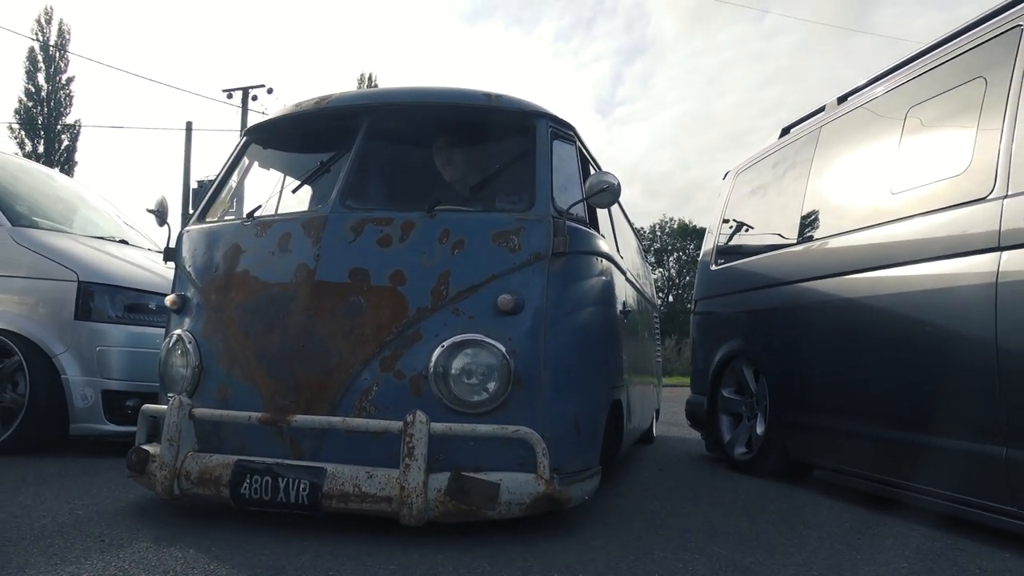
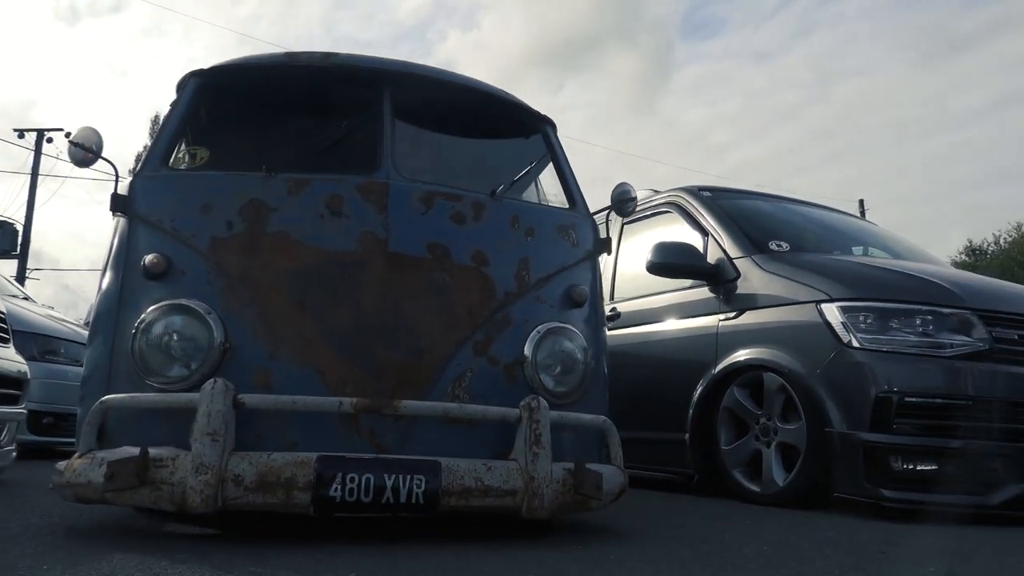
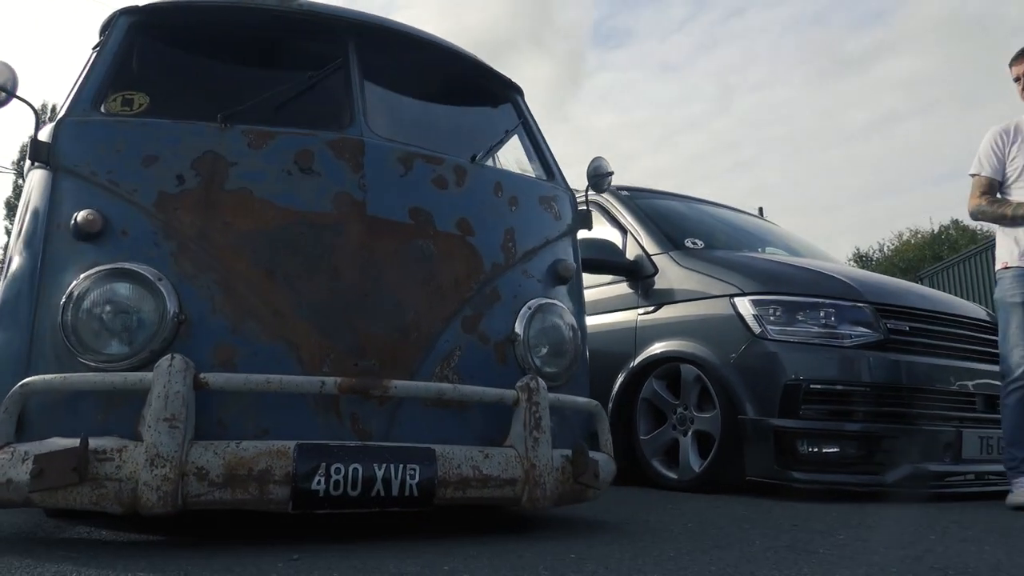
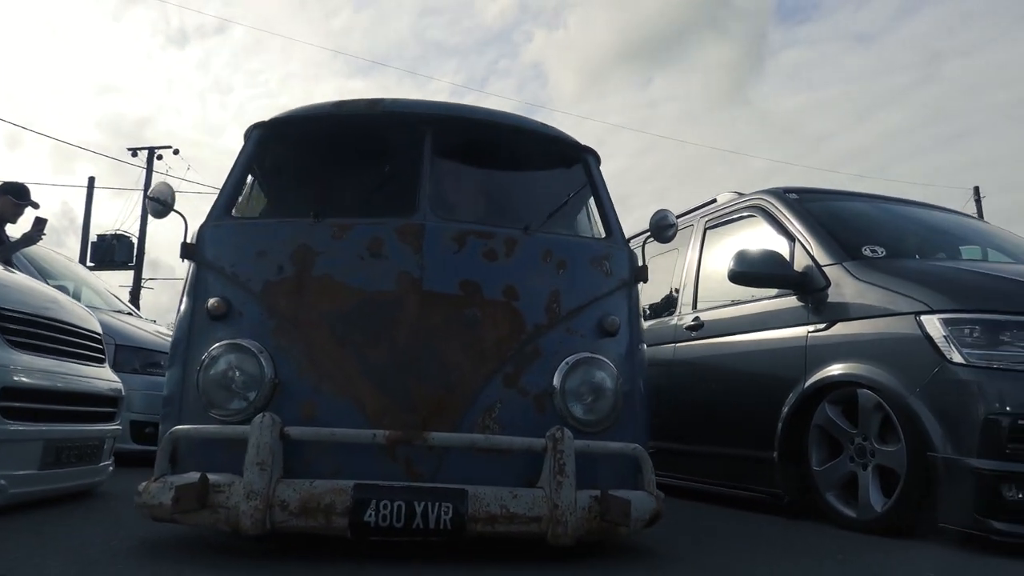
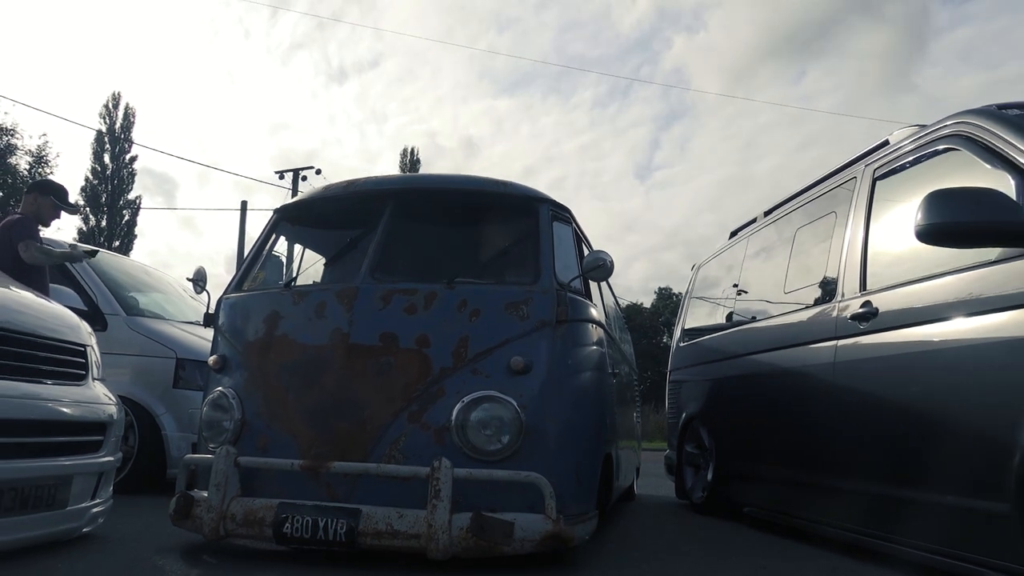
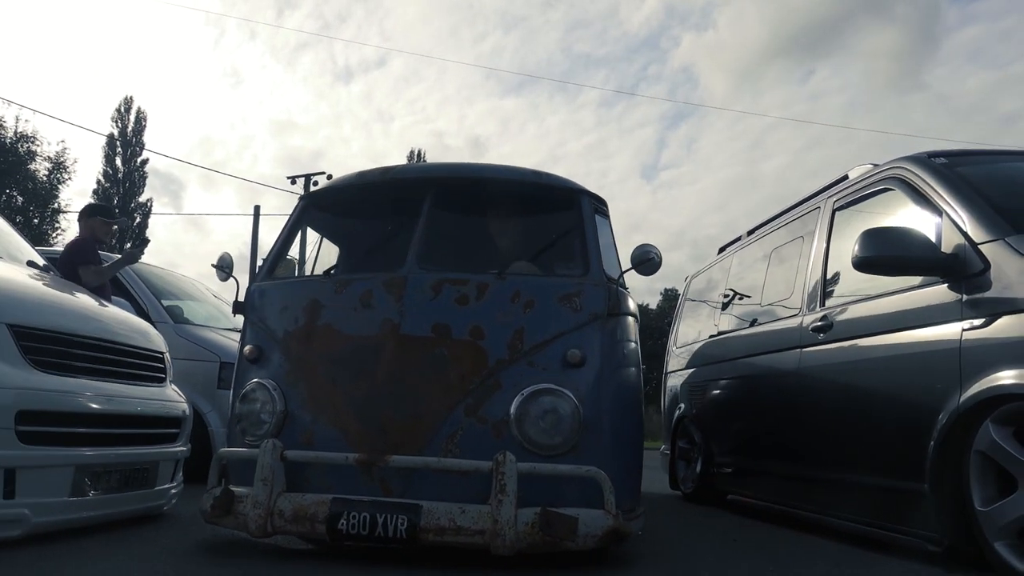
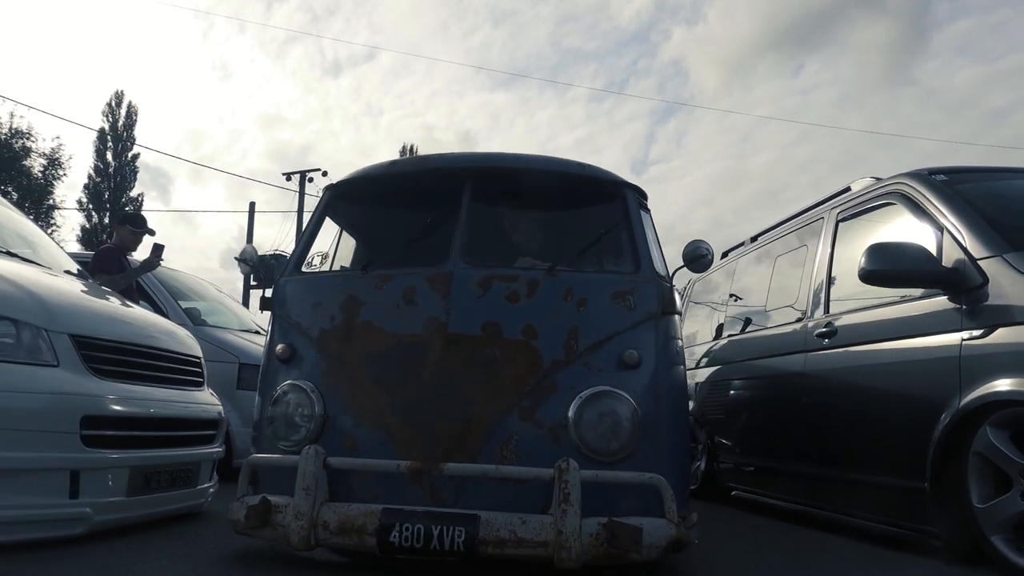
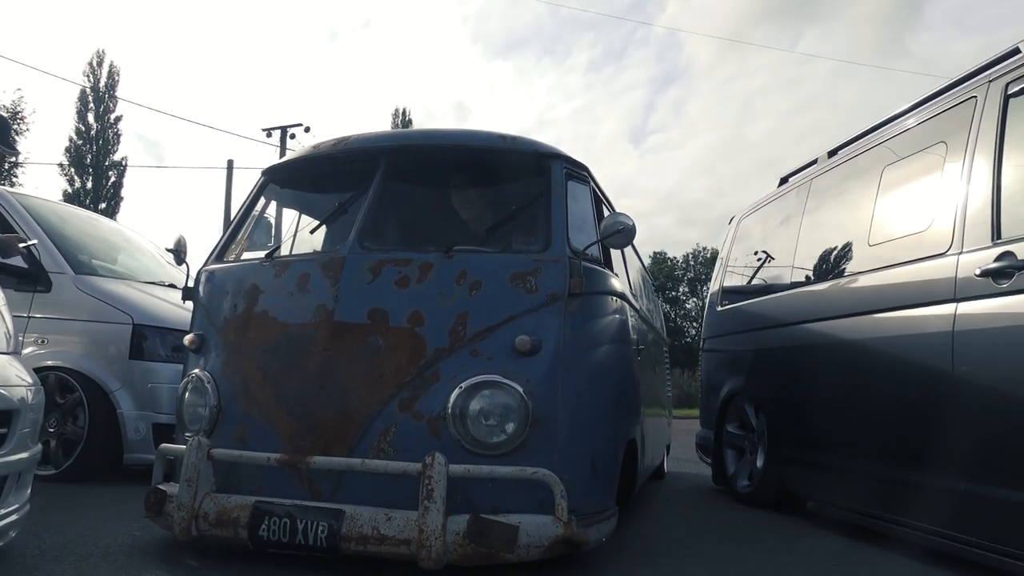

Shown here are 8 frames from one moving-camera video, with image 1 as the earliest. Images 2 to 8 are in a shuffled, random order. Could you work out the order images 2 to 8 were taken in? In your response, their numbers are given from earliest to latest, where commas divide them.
8, 5, 6, 7, 4, 2, 3
